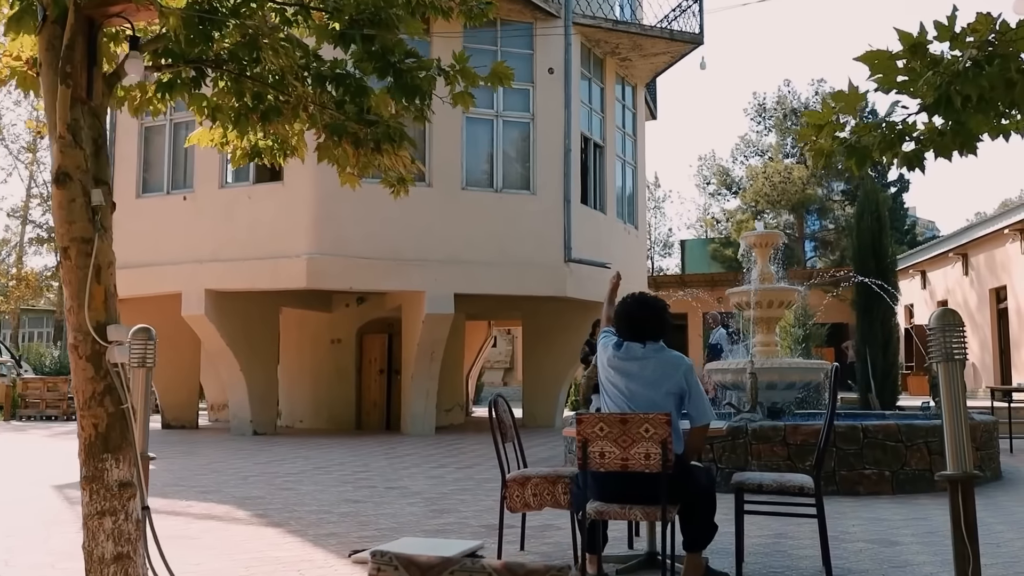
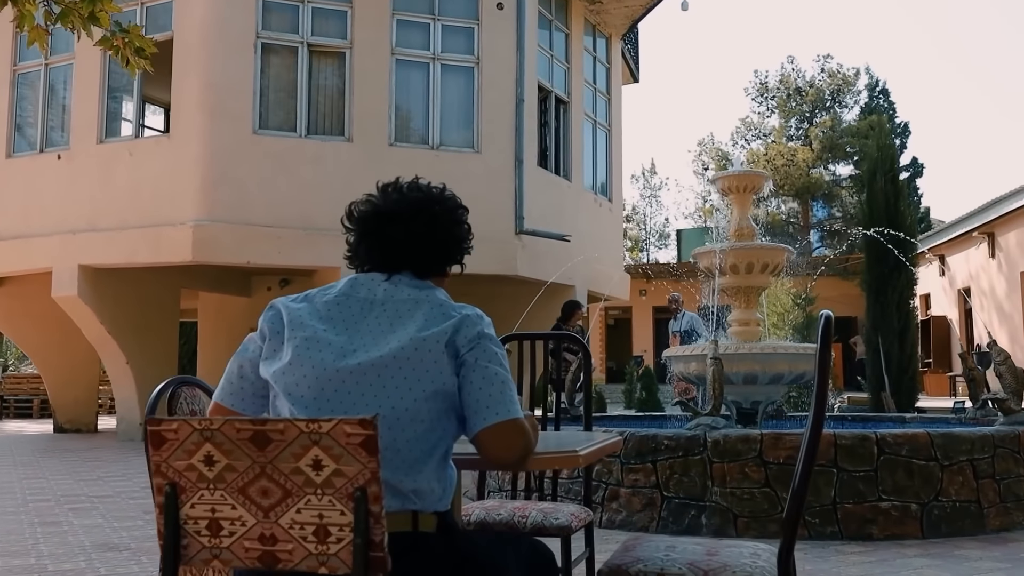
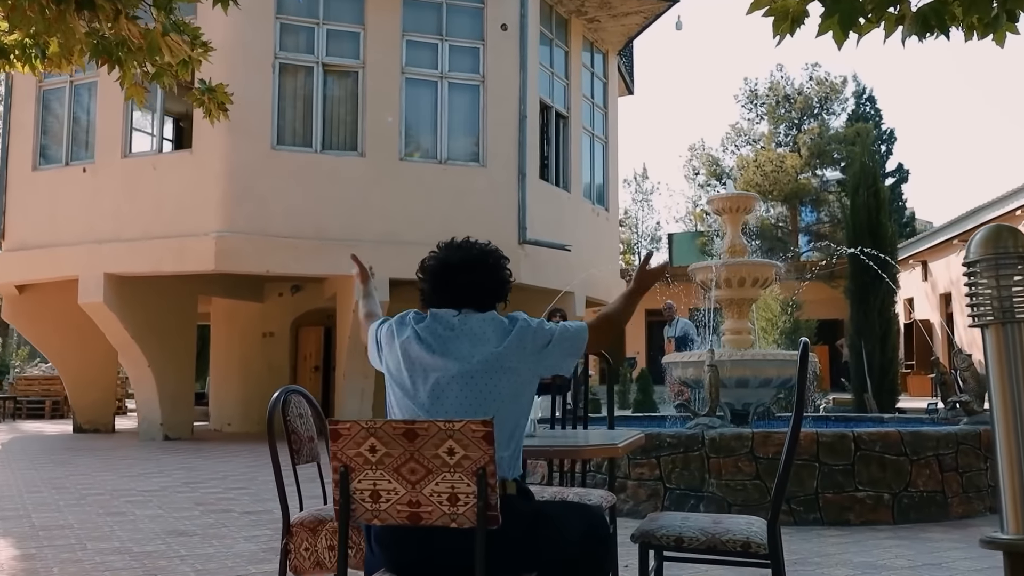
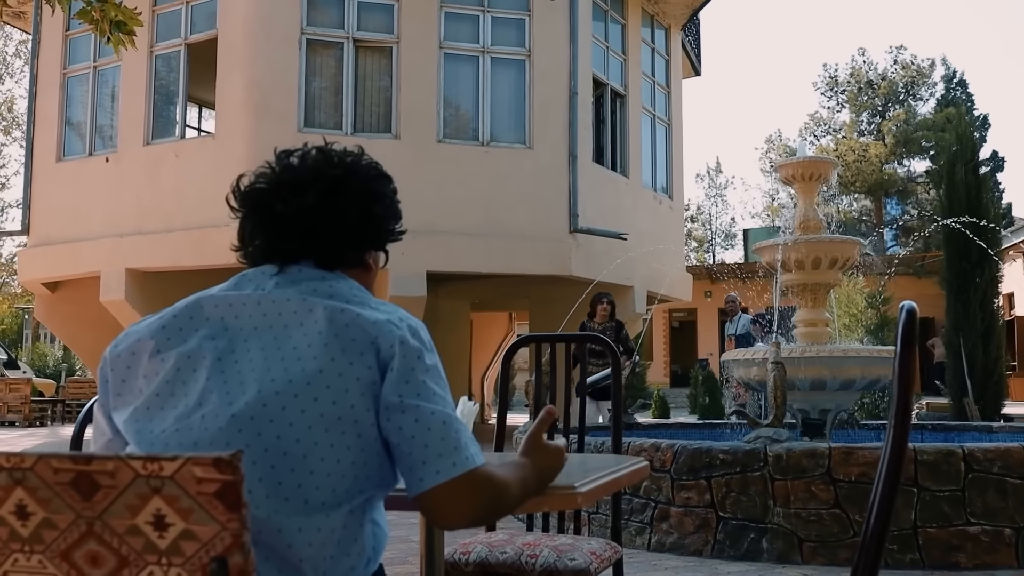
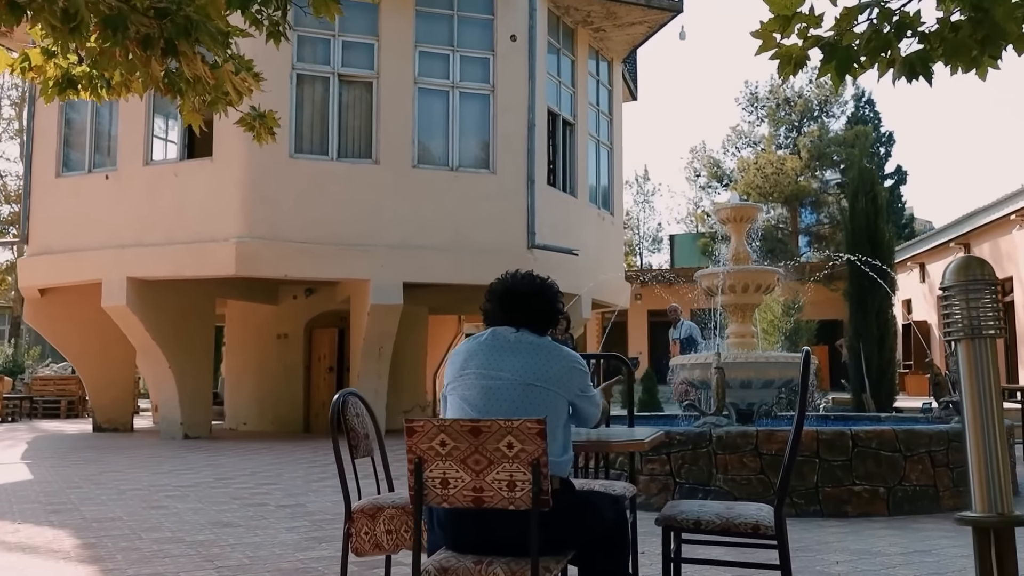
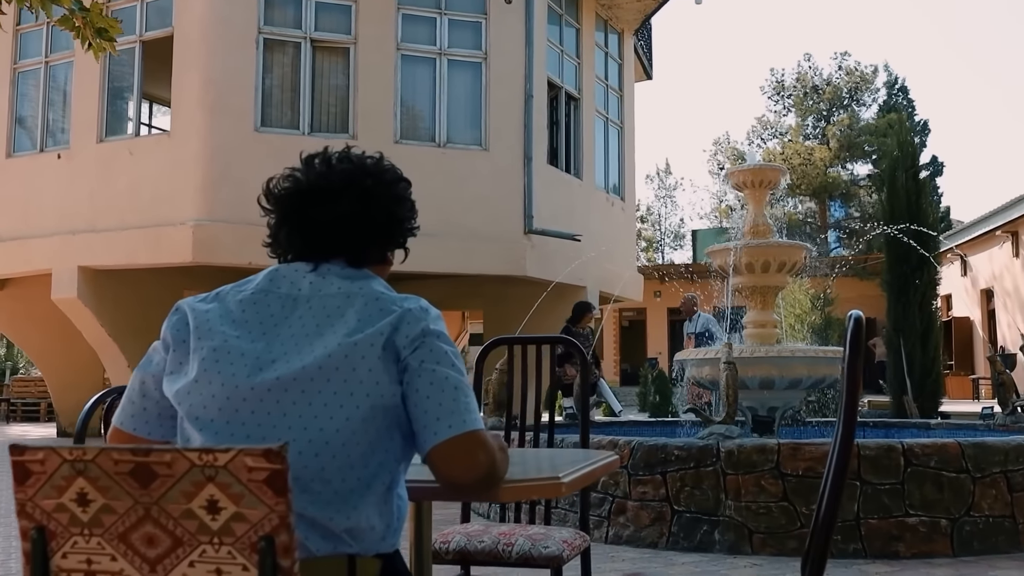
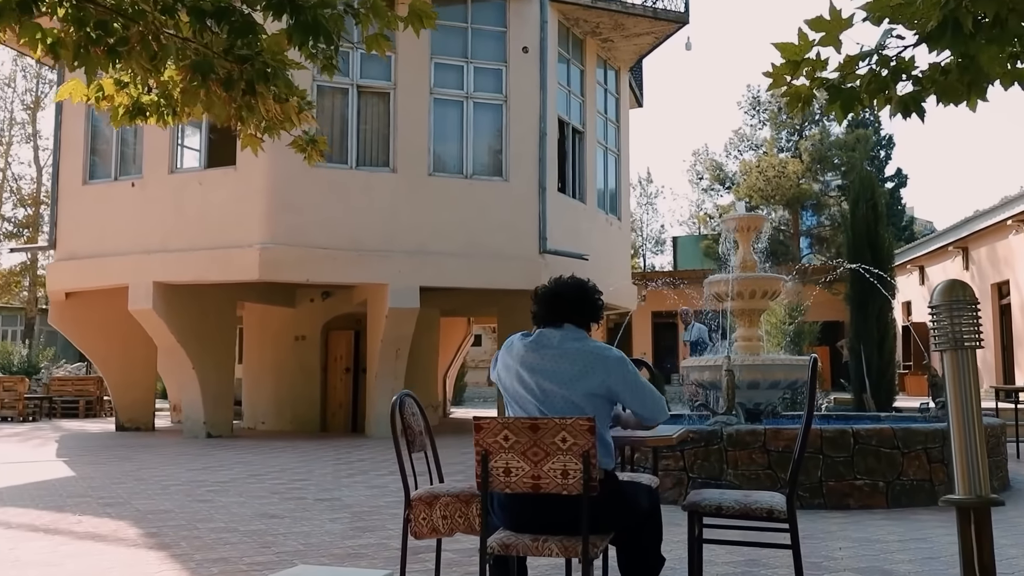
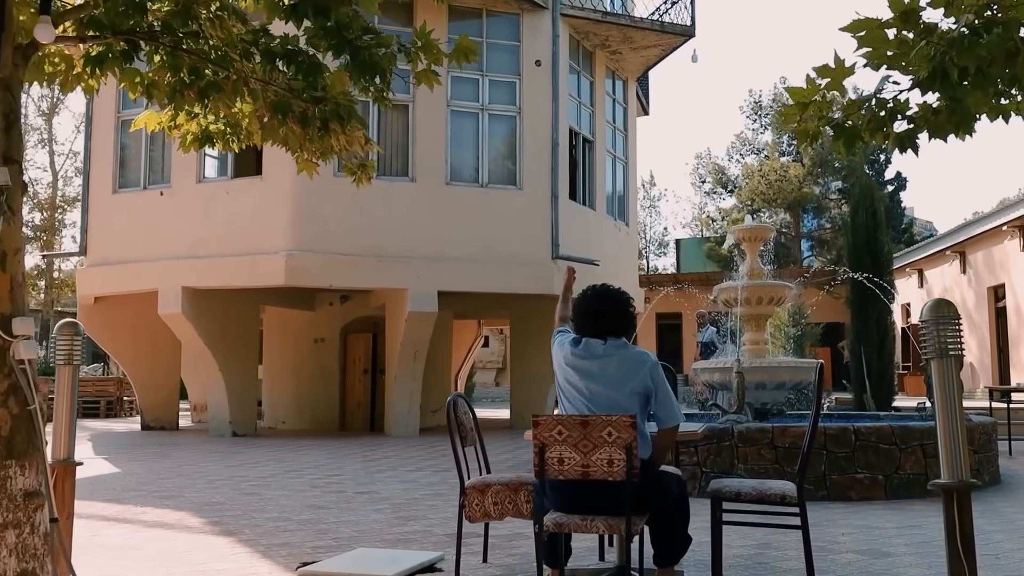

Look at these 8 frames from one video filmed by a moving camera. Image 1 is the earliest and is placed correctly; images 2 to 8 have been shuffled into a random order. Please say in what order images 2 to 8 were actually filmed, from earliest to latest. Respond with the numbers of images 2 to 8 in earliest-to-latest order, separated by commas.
8, 7, 5, 3, 2, 6, 4
